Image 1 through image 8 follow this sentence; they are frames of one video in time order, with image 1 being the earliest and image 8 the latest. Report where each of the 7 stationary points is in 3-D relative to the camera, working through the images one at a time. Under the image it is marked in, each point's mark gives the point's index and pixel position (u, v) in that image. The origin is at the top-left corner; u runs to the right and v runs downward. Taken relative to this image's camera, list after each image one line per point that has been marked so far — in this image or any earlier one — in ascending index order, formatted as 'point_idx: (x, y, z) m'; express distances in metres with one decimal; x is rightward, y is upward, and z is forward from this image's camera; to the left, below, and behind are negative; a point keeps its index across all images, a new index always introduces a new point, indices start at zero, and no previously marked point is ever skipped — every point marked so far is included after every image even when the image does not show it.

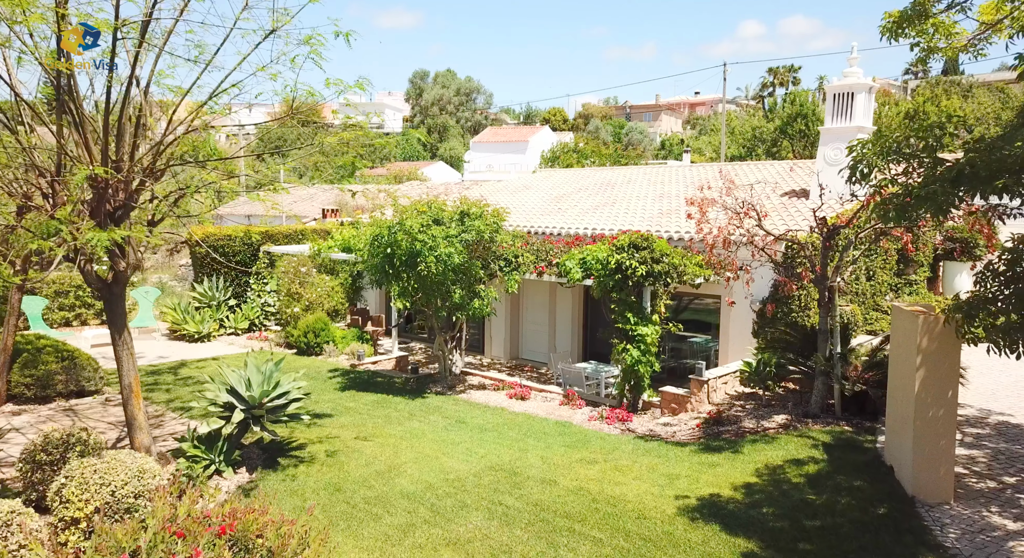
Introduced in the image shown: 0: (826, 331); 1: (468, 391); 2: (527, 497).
0: (+4.2, -0.7, +9.4) m
1: (-0.8, -2.0, +12.7) m
2: (+0.2, -2.4, +7.7) m
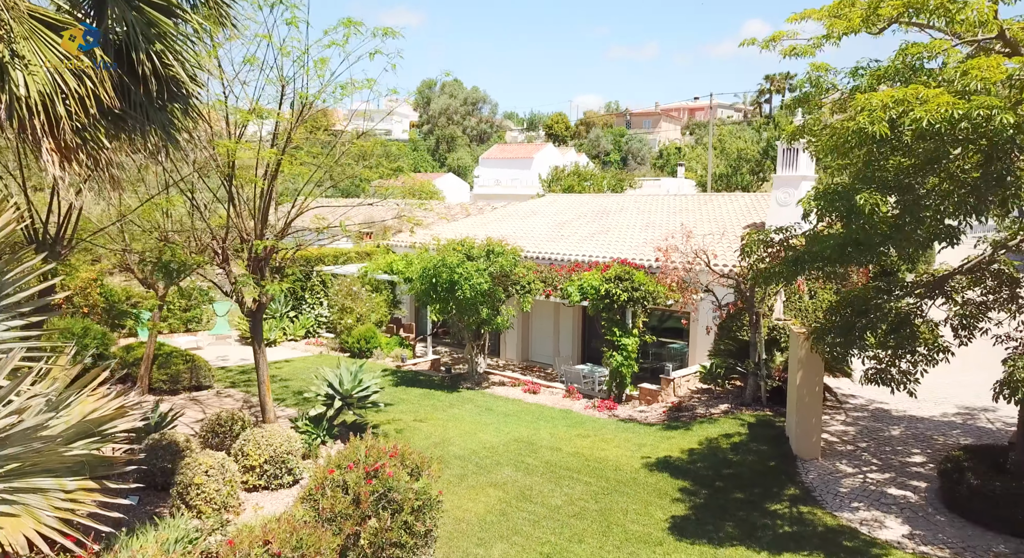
0: (+4.5, -1.2, +13.0) m
1: (-0.5, -2.5, +16.4) m
2: (+0.5, -2.9, +11.4) m
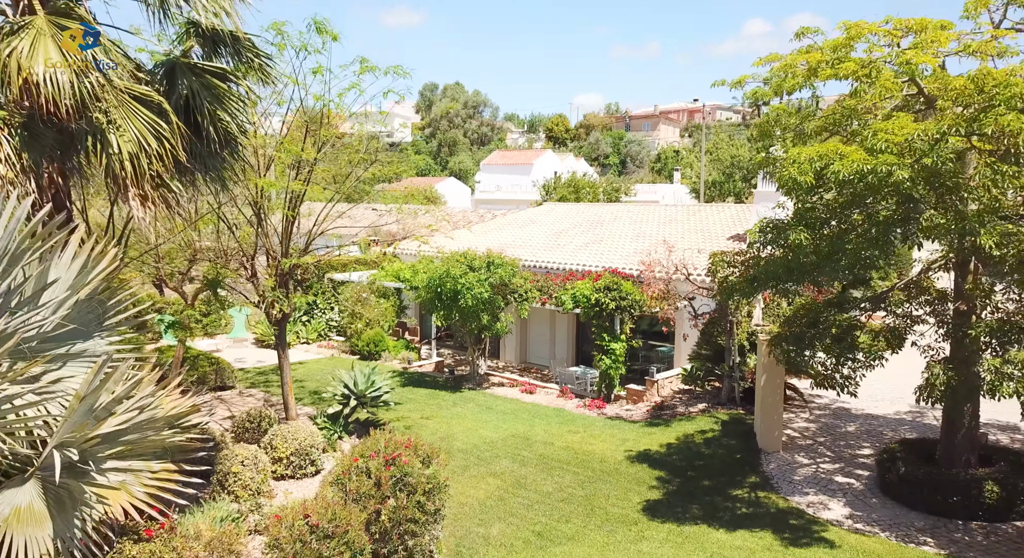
0: (+4.5, -1.4, +14.4) m
1: (-0.5, -2.7, +17.8) m
2: (+0.4, -3.1, +12.8) m
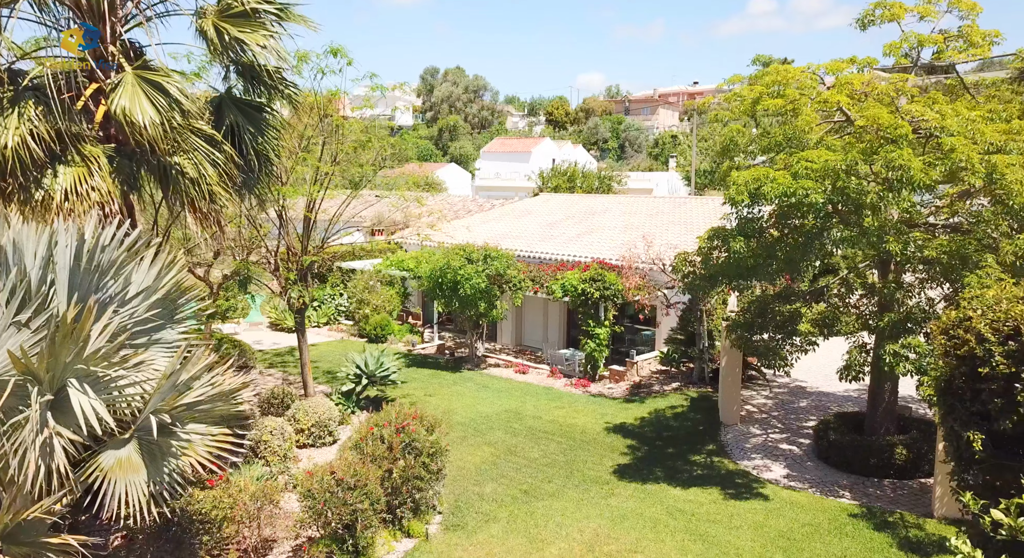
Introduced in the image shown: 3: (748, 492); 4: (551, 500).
0: (+4.3, -1.3, +16.1) m
1: (-0.7, -2.4, +19.5) m
2: (+0.3, -3.0, +14.5) m
3: (+3.6, -3.2, +10.8) m
4: (+0.6, -3.4, +11.0) m
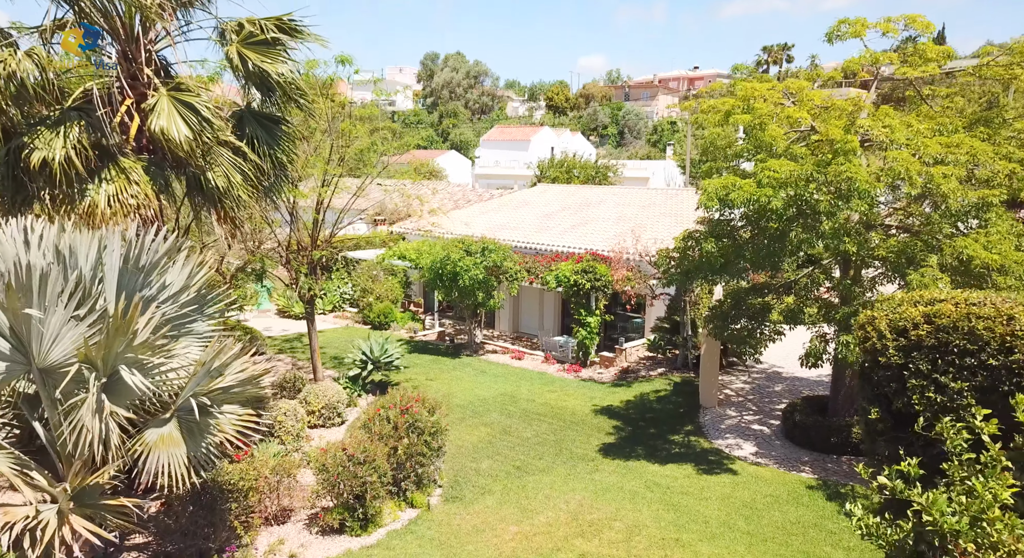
0: (+4.2, -1.1, +17.2) m
1: (-0.8, -2.2, +20.6) m
2: (+0.2, -2.8, +15.7) m
3: (+3.5, -3.2, +11.9) m
4: (+0.5, -3.4, +12.2) m
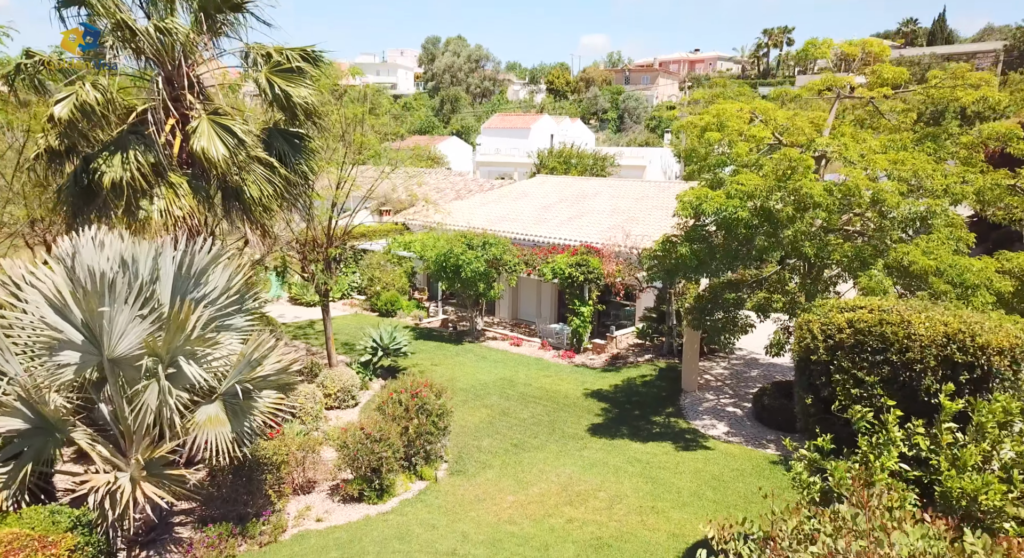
0: (+4.2, -0.9, +18.6) m
1: (-0.8, -1.9, +22.1) m
2: (+0.1, -2.7, +17.1) m
3: (+3.5, -3.1, +13.4) m
4: (+0.5, -3.3, +13.6) m
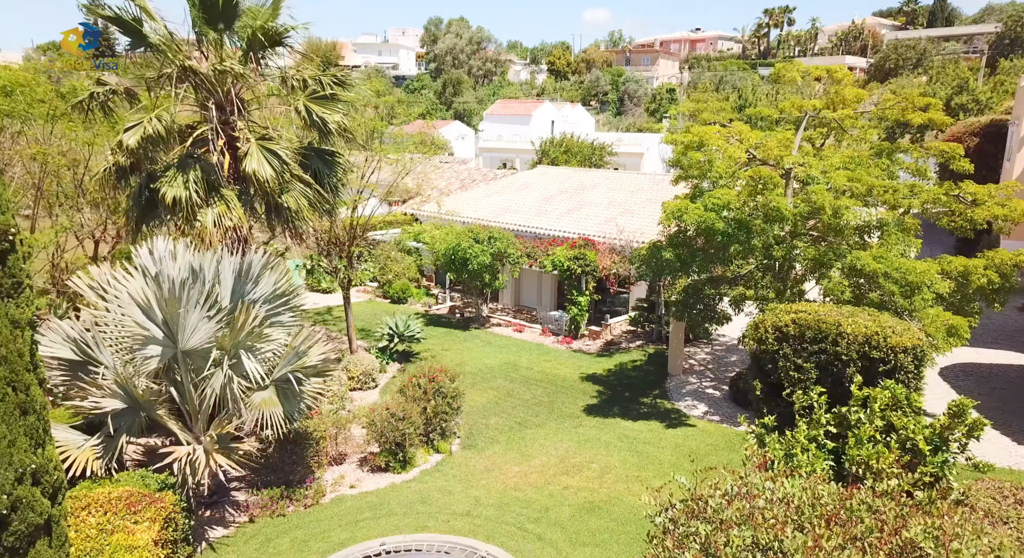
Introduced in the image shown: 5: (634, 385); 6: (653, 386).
0: (+4.3, -0.7, +20.4) m
1: (-0.7, -1.6, +23.9) m
2: (+0.2, -2.5, +19.0) m
3: (+3.6, -3.1, +15.3) m
4: (+0.6, -3.3, +15.5) m
5: (+3.0, -2.6, +17.6) m
6: (+3.5, -2.6, +17.5) m
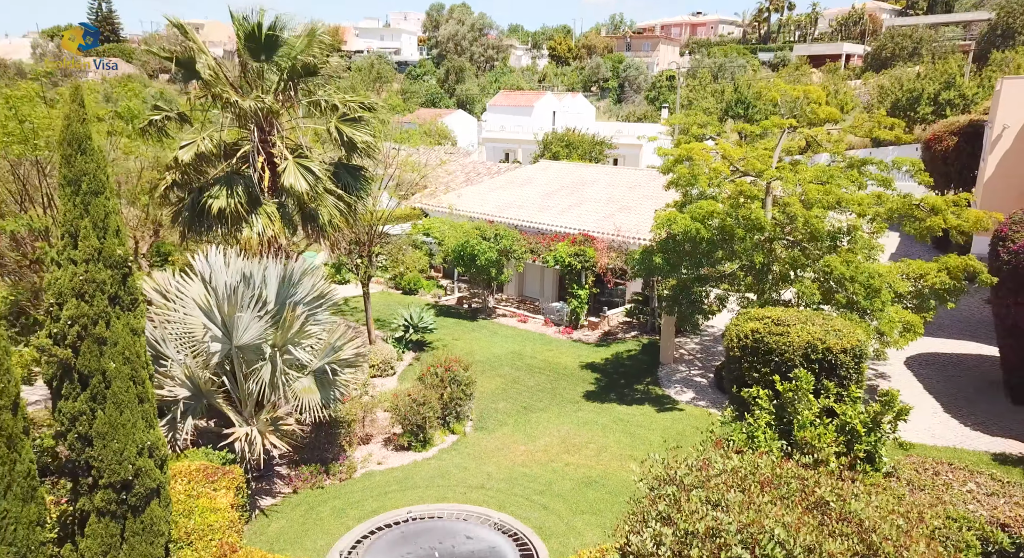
0: (+4.4, -0.6, +22.2) m
1: (-0.5, -1.3, +25.7) m
2: (+0.4, -2.4, +20.8) m
3: (+3.7, -3.1, +17.1) m
4: (+0.7, -3.3, +17.3) m
5: (+3.2, -2.6, +19.4) m
6: (+3.6, -2.6, +19.3) m
